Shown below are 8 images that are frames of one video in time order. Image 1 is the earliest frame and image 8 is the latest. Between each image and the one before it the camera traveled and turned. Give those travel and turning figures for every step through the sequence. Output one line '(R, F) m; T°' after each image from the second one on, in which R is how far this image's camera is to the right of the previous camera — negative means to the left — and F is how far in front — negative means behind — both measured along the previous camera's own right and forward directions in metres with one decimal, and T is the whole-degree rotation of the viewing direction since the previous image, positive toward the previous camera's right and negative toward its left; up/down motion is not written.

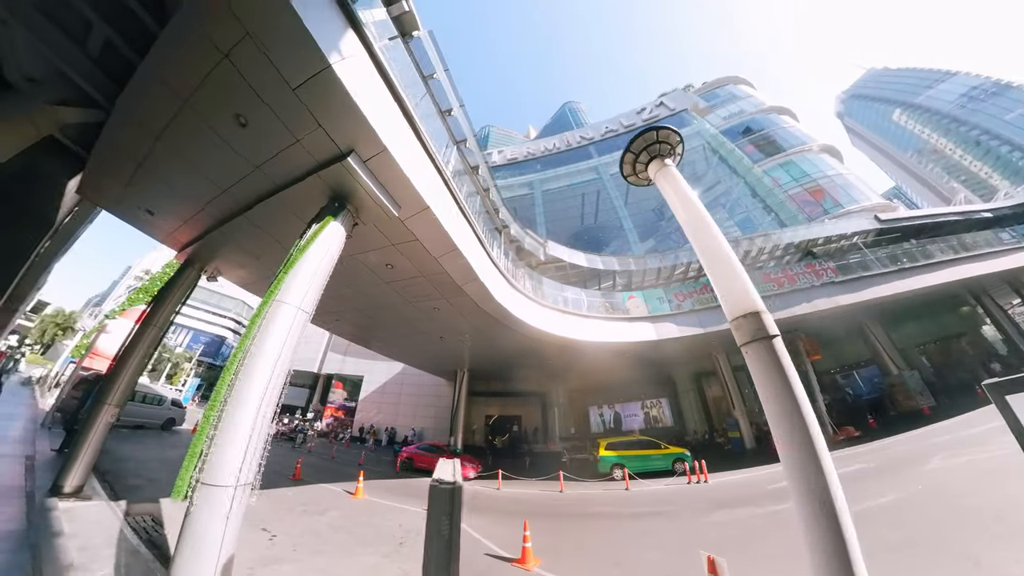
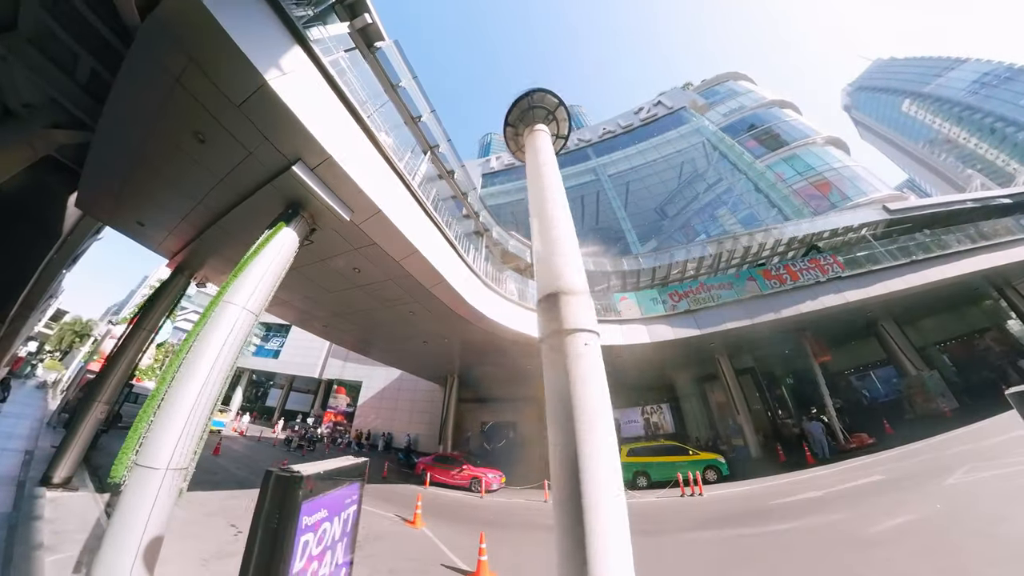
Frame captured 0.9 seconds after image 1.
(+0.8, +0.4) m; -1°
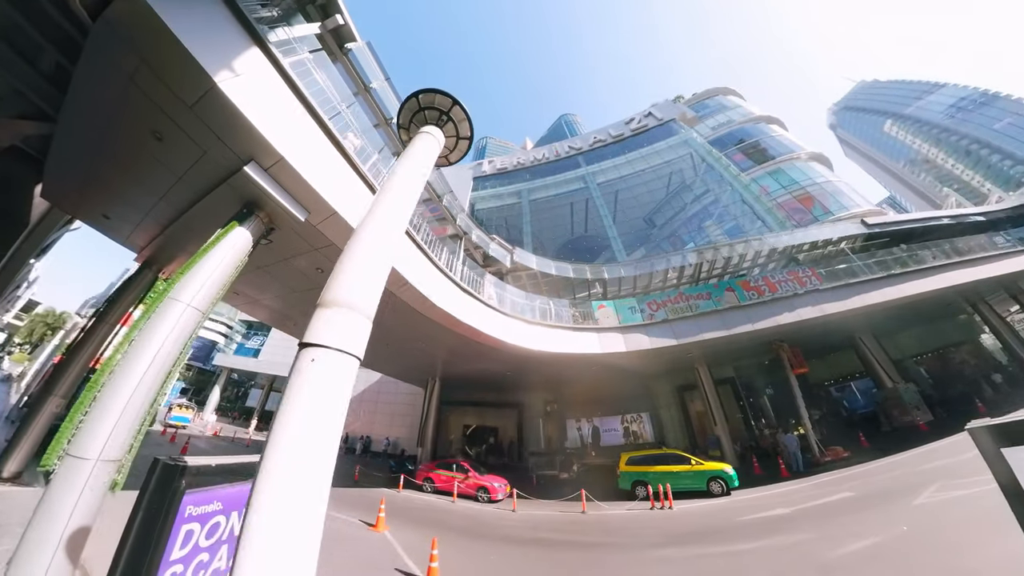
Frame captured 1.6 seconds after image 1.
(+0.5, +0.2) m; +1°
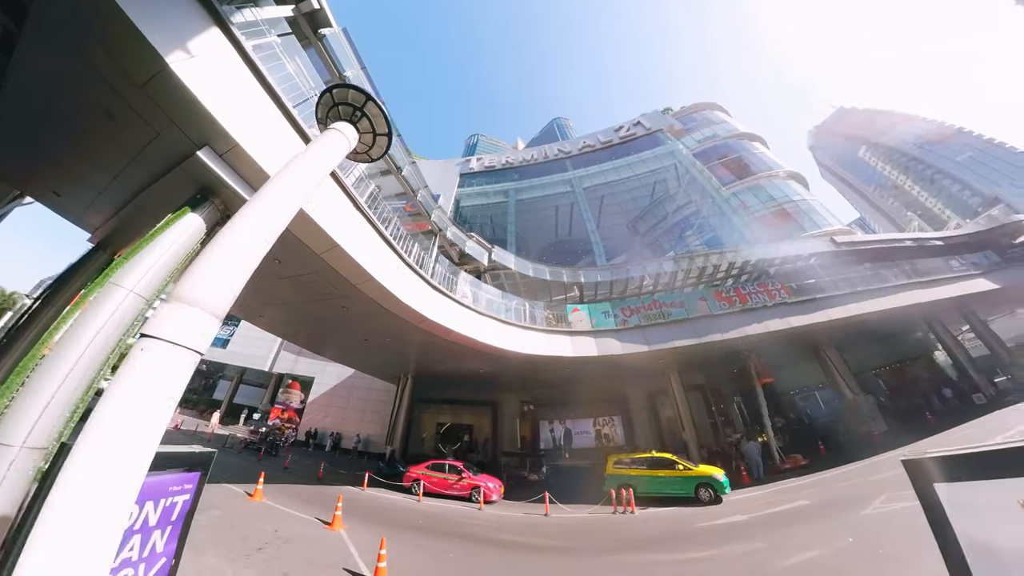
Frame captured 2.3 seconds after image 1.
(+0.4, +0.2) m; +2°
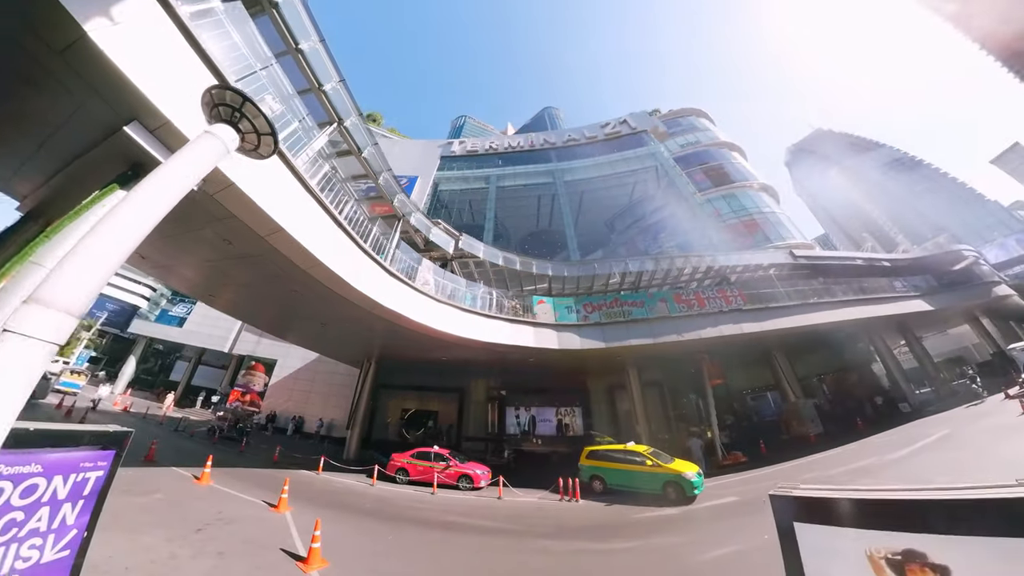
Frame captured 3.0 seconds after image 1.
(+0.7, +0.1) m; +3°
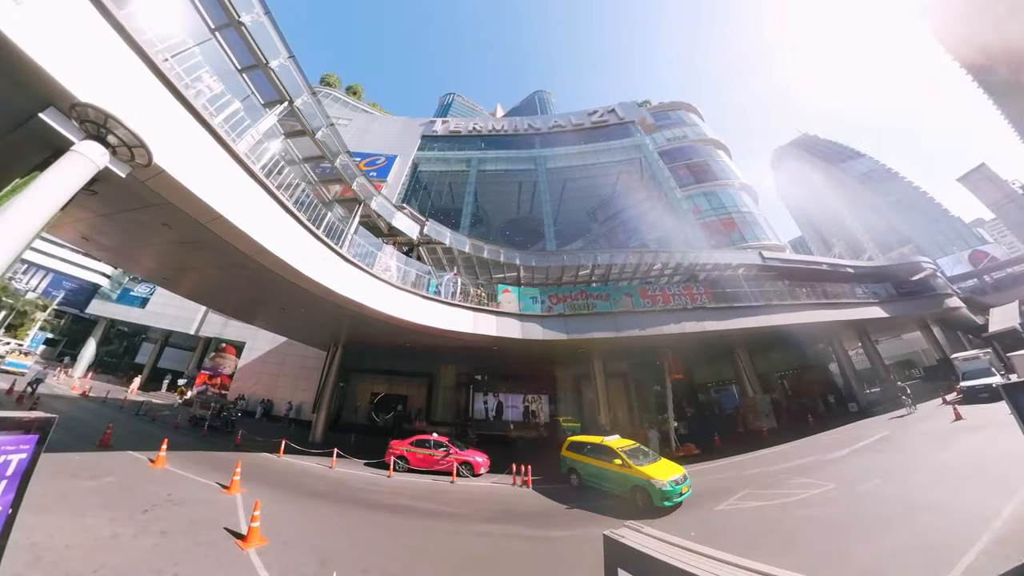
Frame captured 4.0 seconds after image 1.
(+1.0, 0.0) m; +2°
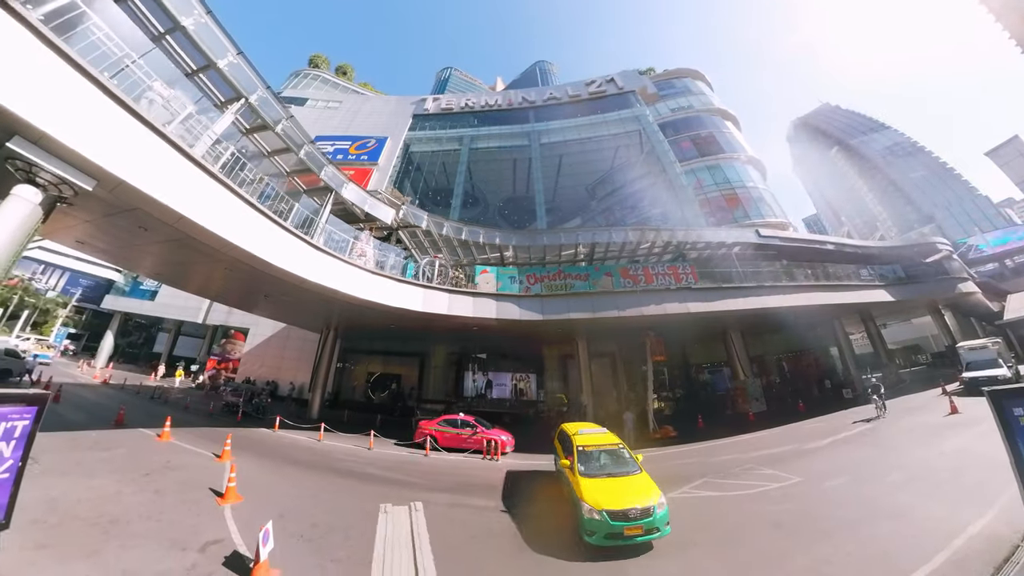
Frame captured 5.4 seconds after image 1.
(+1.9, -0.1) m; -3°
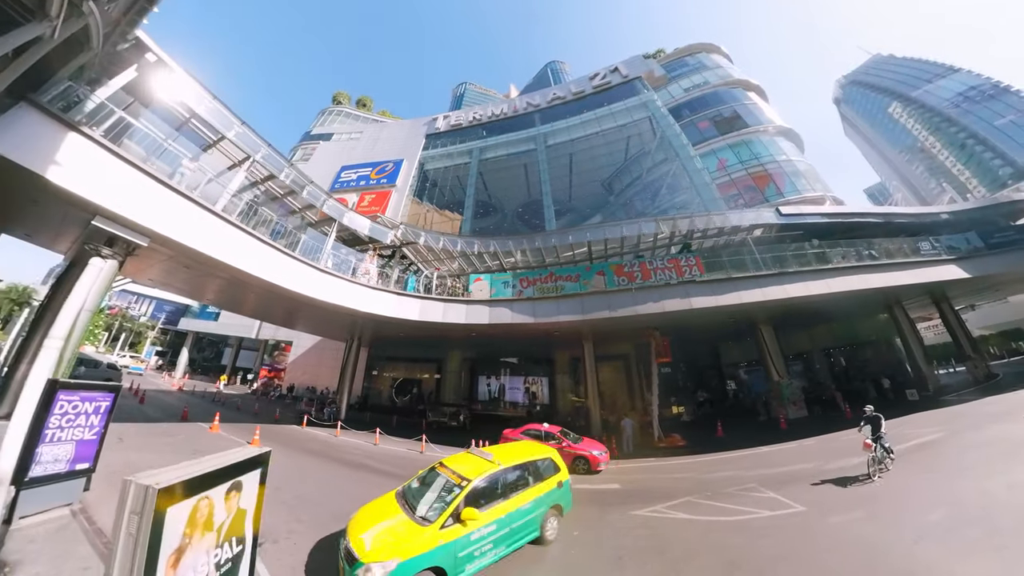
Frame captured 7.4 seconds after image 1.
(+2.8, -0.1) m; -10°
